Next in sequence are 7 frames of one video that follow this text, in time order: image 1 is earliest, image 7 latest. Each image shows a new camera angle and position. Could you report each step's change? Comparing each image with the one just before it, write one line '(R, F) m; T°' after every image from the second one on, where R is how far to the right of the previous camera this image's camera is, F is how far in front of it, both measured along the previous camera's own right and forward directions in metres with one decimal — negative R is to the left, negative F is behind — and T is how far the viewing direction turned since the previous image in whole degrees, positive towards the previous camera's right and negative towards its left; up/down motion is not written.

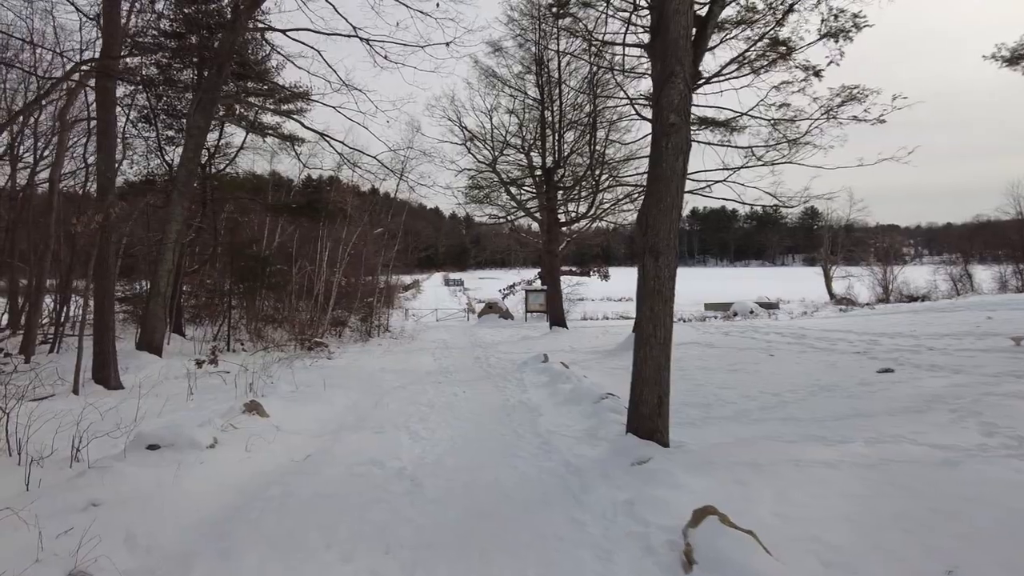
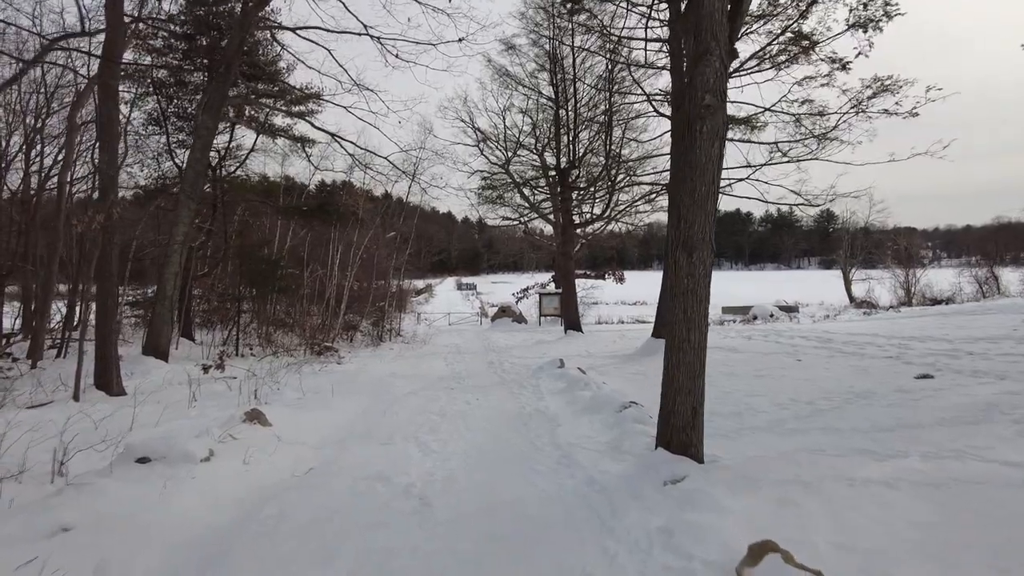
(0.0, +0.4) m; -1°
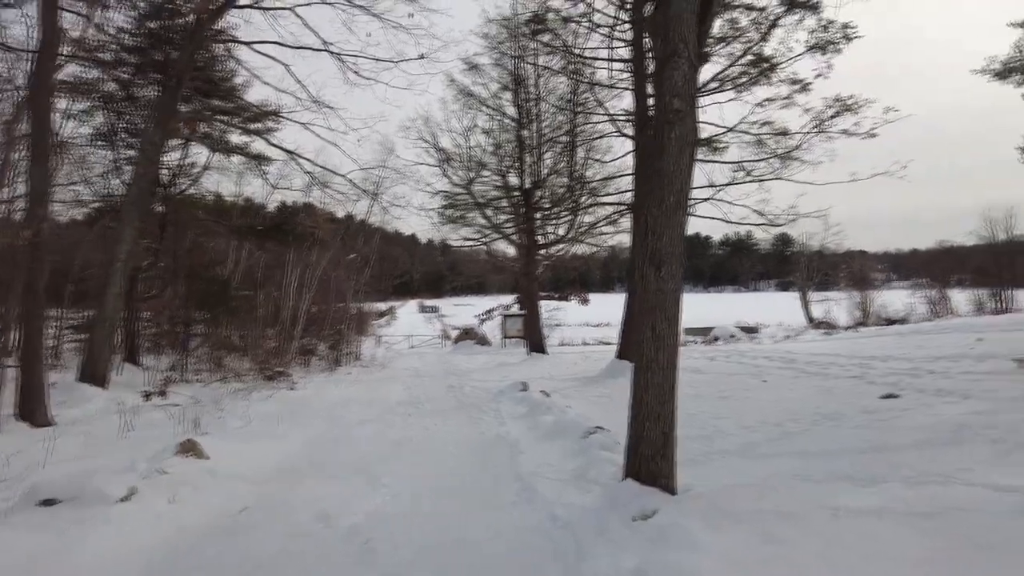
(+0.1, +0.3) m; +3°
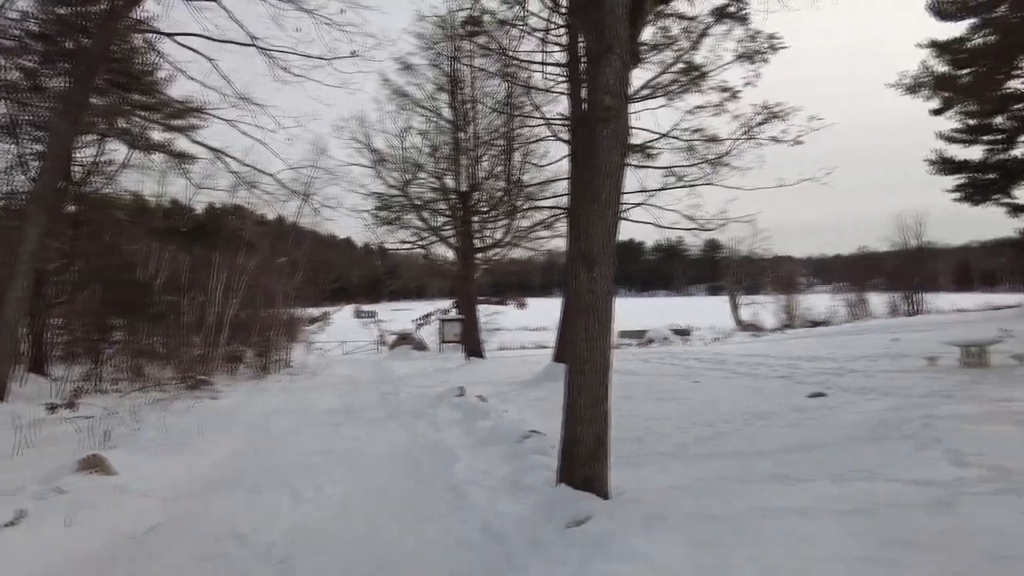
(+0.1, +0.2) m; +6°
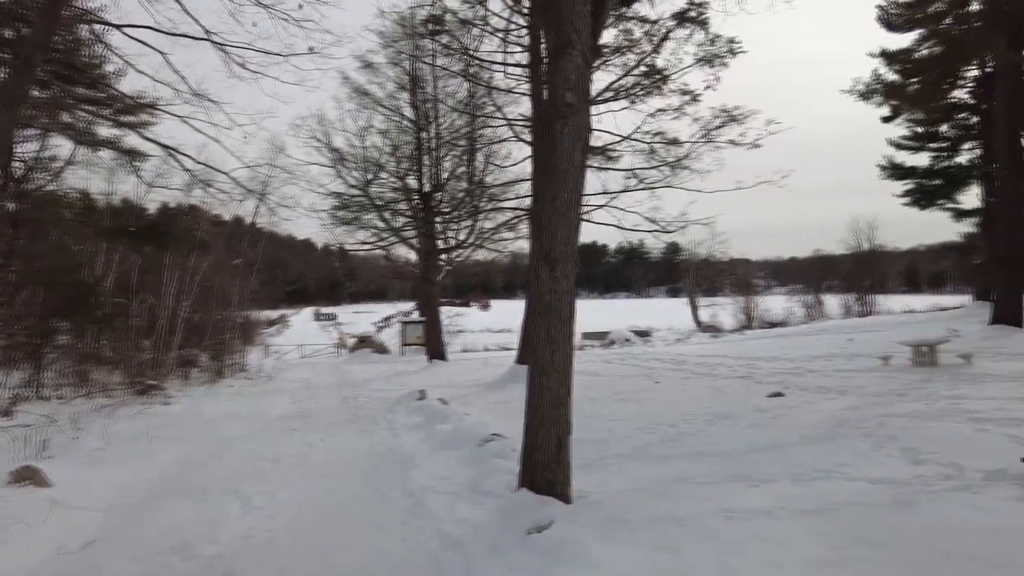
(0.0, +0.1) m; +3°
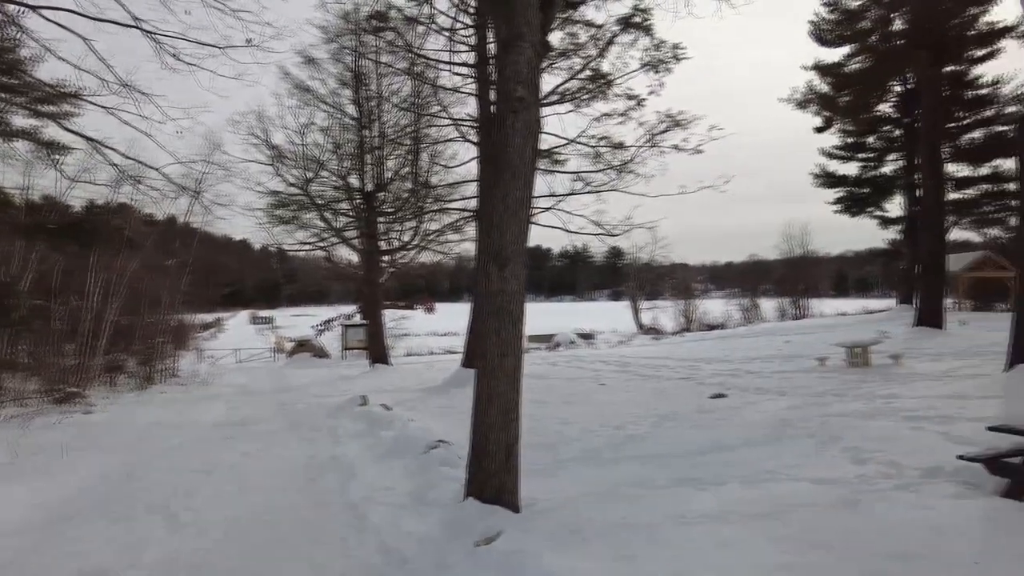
(0.0, +0.2) m; +5°
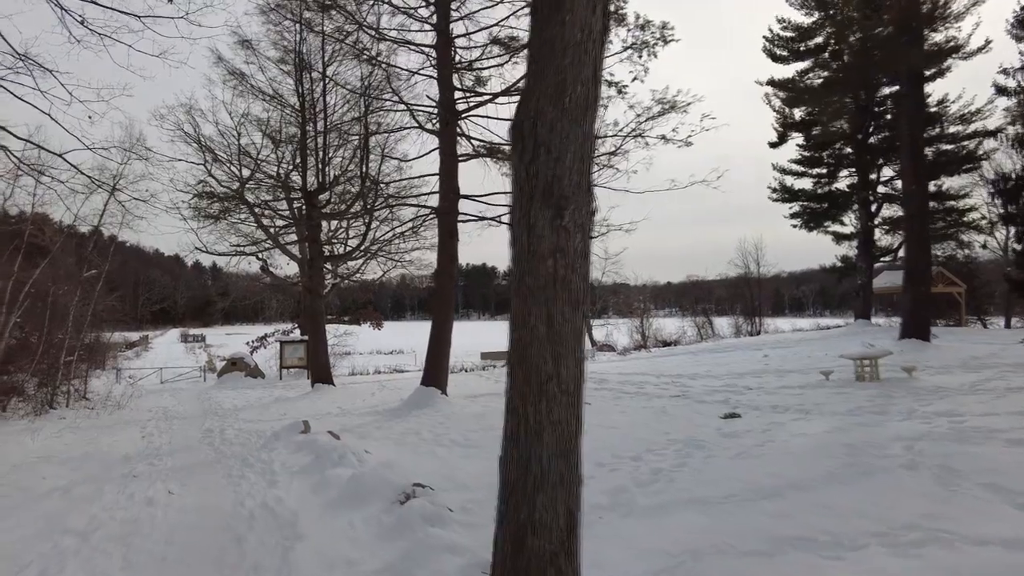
(-0.4, +1.5) m; +5°
